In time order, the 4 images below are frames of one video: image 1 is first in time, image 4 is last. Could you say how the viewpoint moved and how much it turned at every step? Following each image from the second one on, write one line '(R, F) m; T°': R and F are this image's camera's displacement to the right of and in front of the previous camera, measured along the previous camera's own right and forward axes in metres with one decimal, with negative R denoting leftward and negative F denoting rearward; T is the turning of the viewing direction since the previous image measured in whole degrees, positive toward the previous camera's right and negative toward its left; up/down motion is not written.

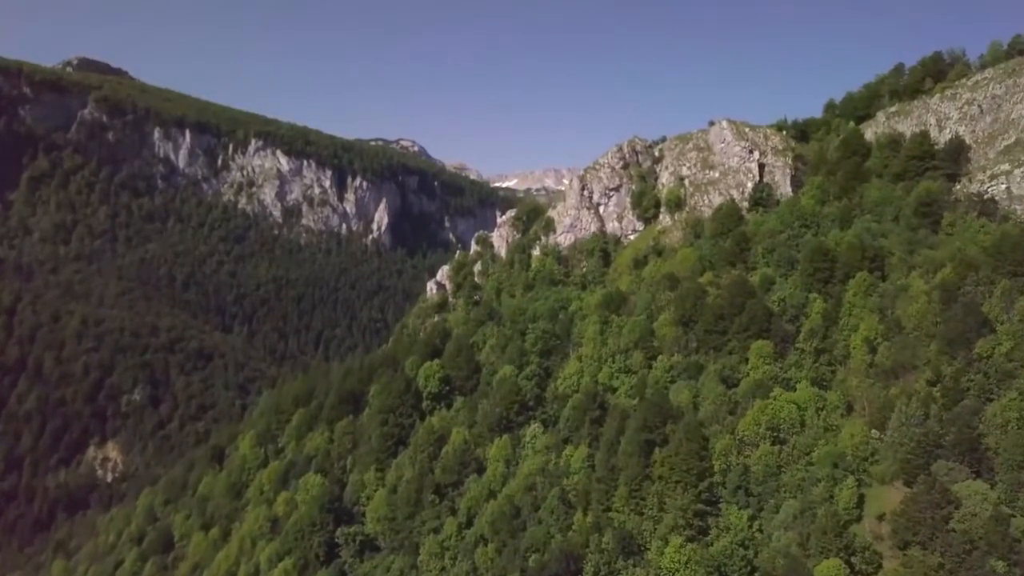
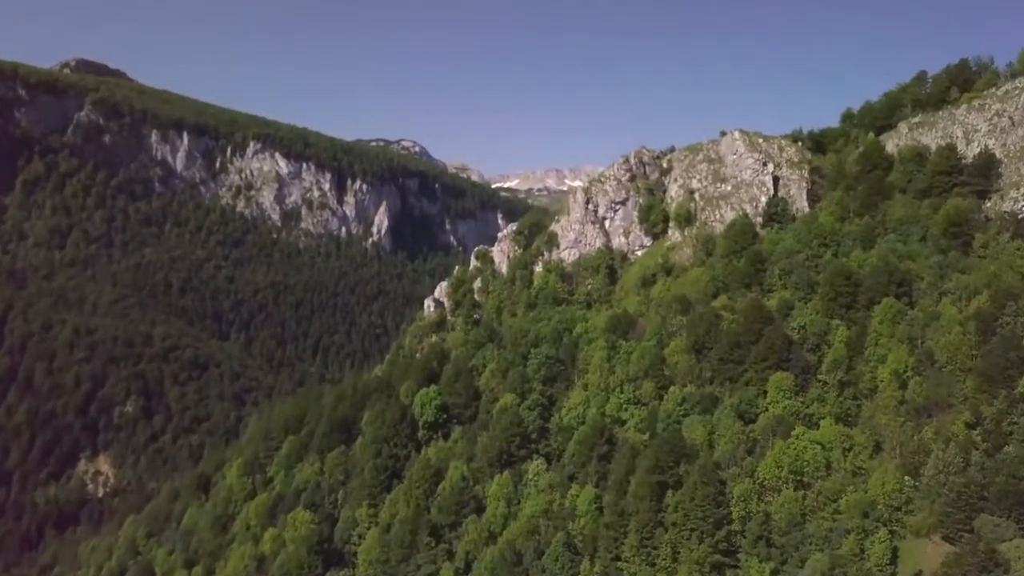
(0.0, +4.7) m; 0°
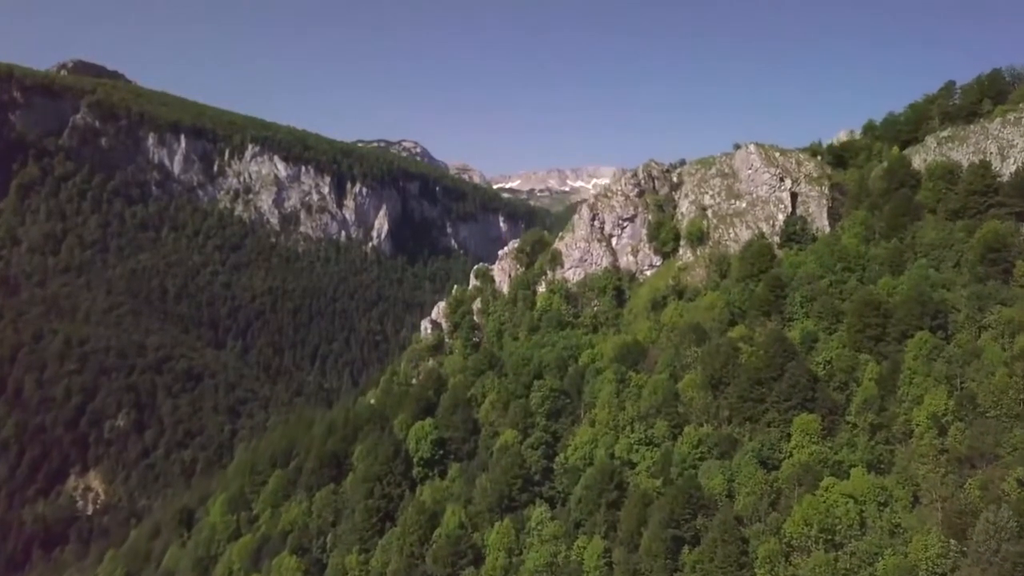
(0.0, +5.2) m; 0°
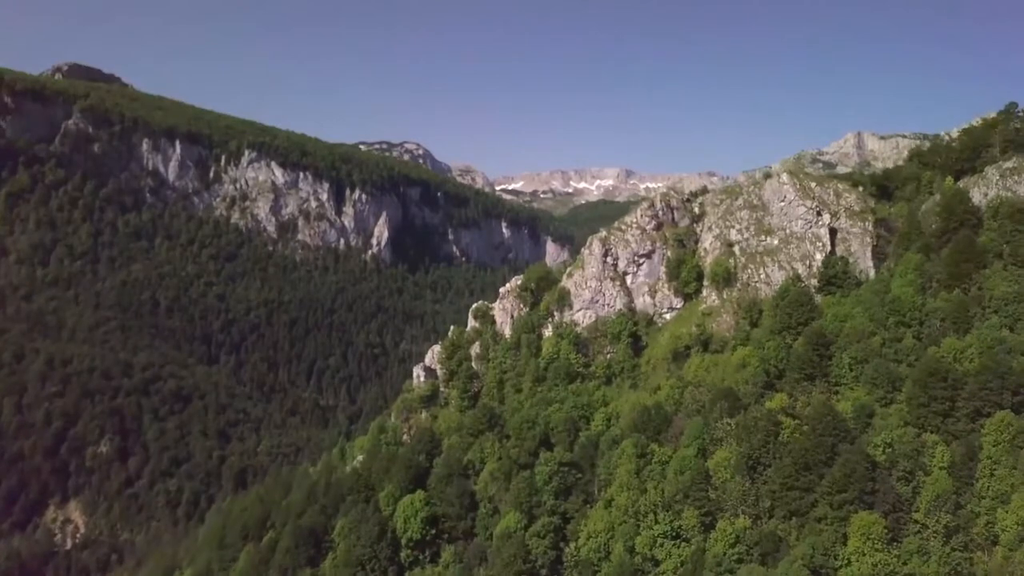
(0.0, +9.5) m; 0°
